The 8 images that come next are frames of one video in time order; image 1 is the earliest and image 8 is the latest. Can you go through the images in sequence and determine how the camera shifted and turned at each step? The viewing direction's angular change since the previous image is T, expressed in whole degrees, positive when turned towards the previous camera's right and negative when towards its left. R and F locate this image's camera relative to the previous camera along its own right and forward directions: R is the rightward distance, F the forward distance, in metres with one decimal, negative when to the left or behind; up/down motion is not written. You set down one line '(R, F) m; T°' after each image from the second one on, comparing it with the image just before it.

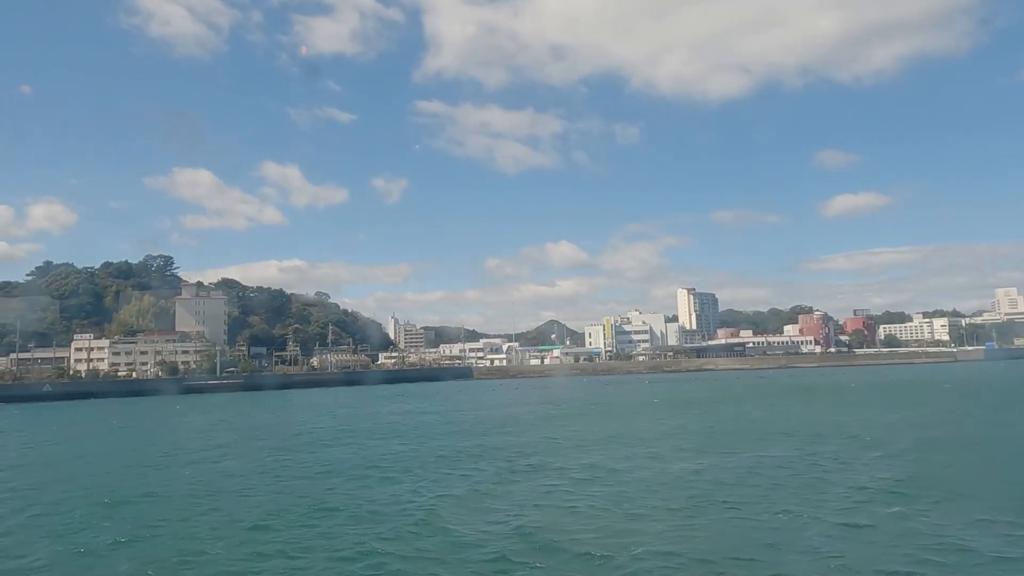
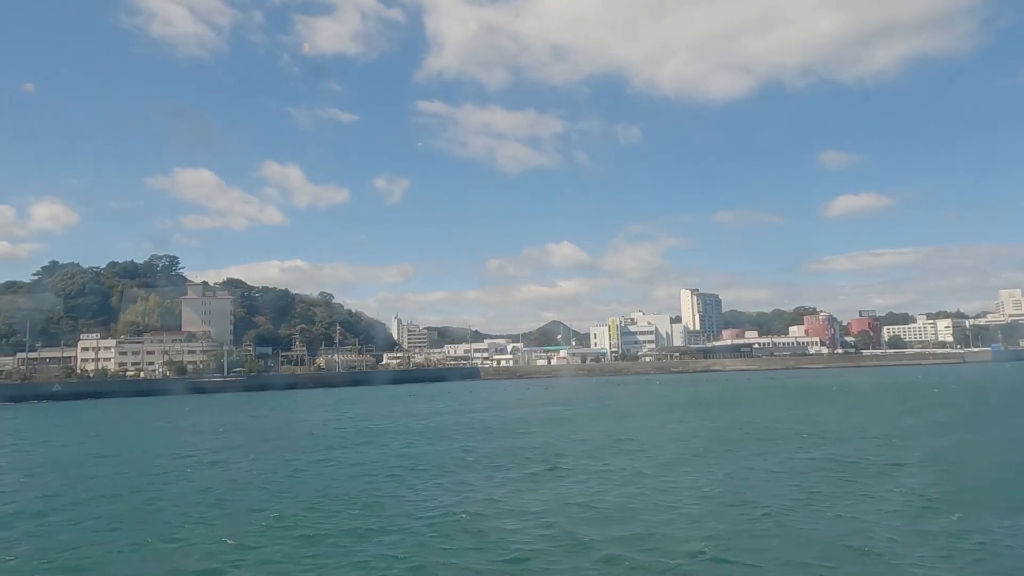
(-0.5, 0.0) m; 0°
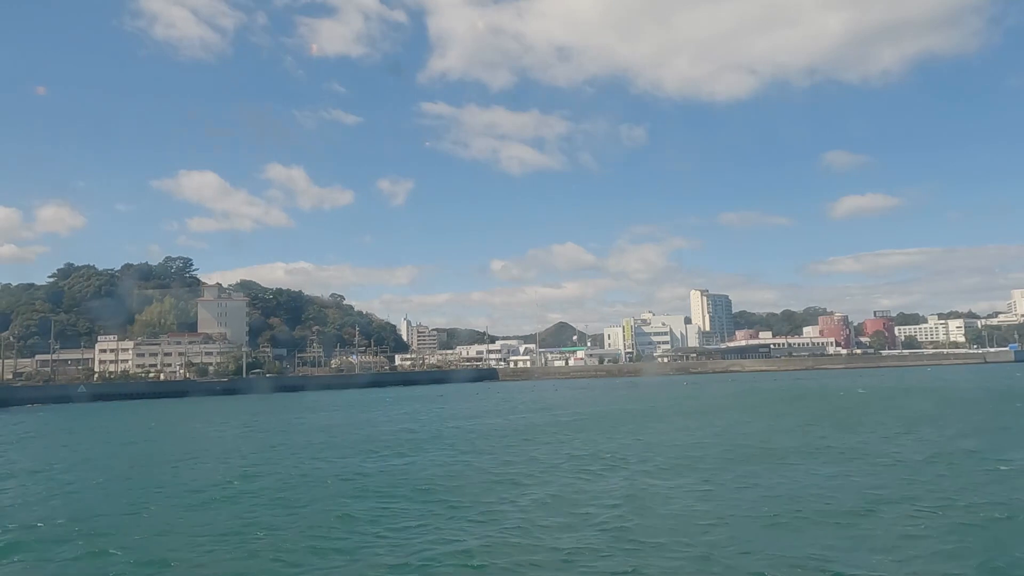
(-1.0, +0.1) m; 0°
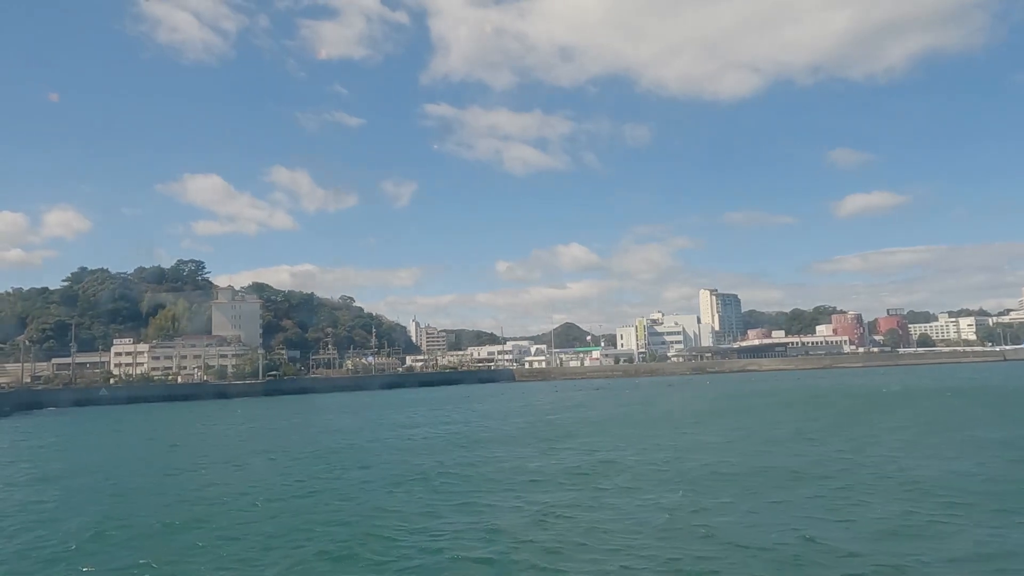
(-0.9, +0.1) m; 0°
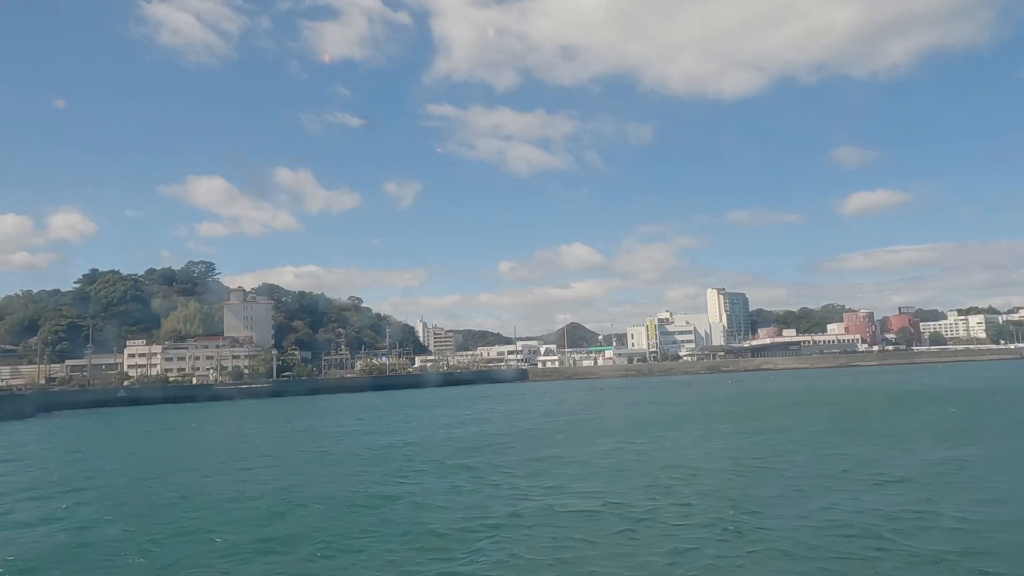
(-0.7, +0.1) m; 0°
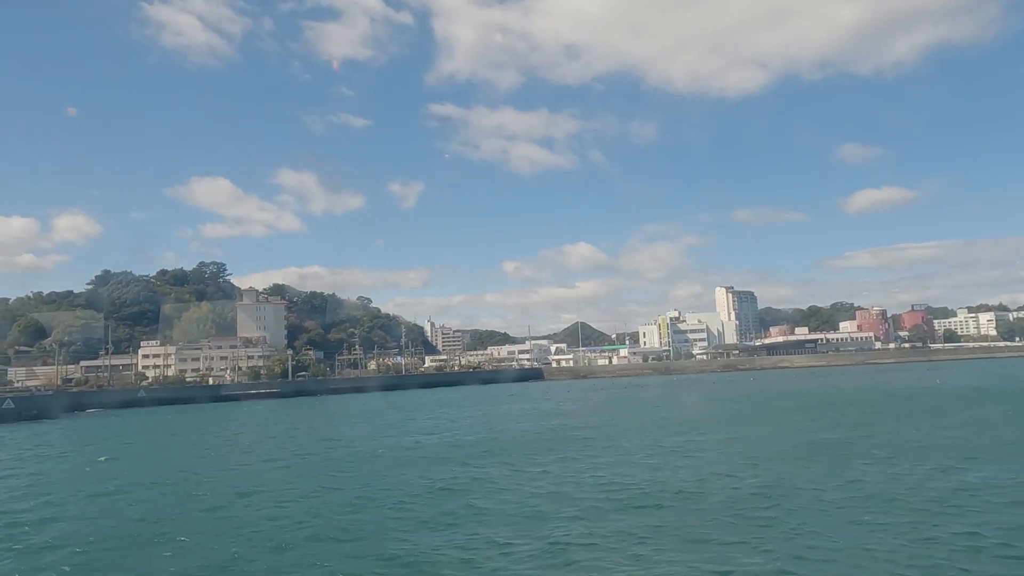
(-0.8, +0.1) m; 0°
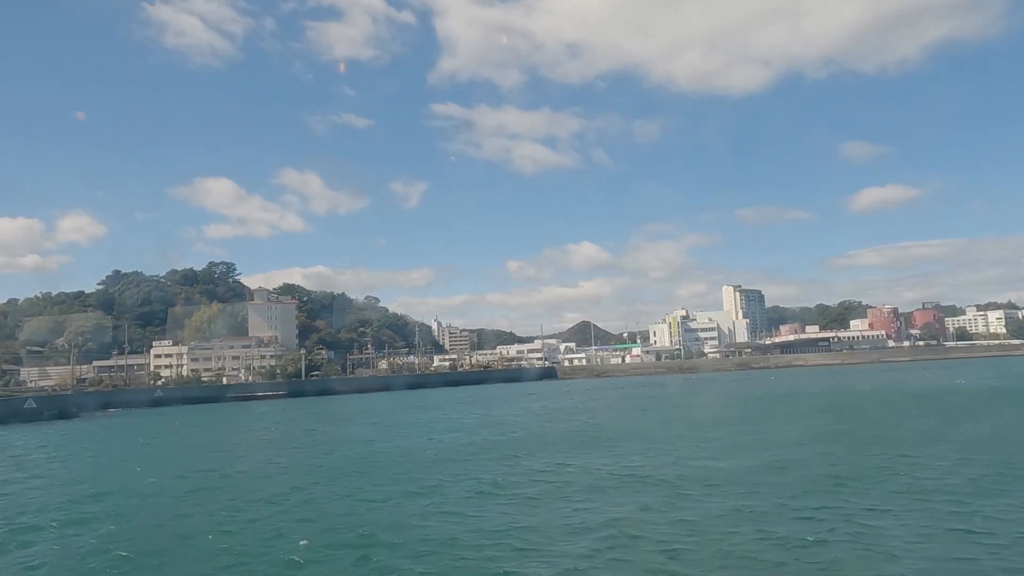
(-0.7, +0.1) m; 0°
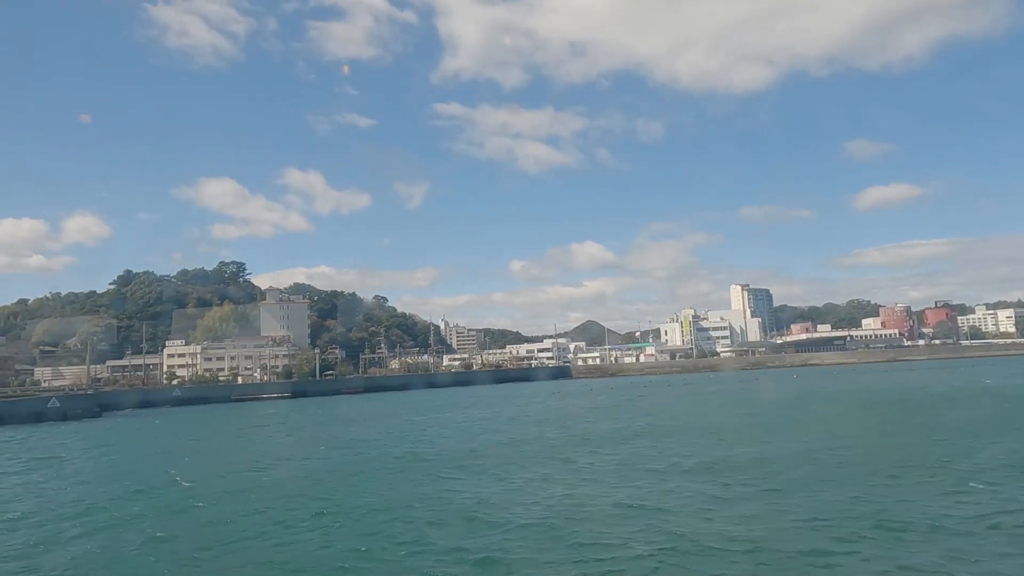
(-0.8, +0.1) m; 0°
